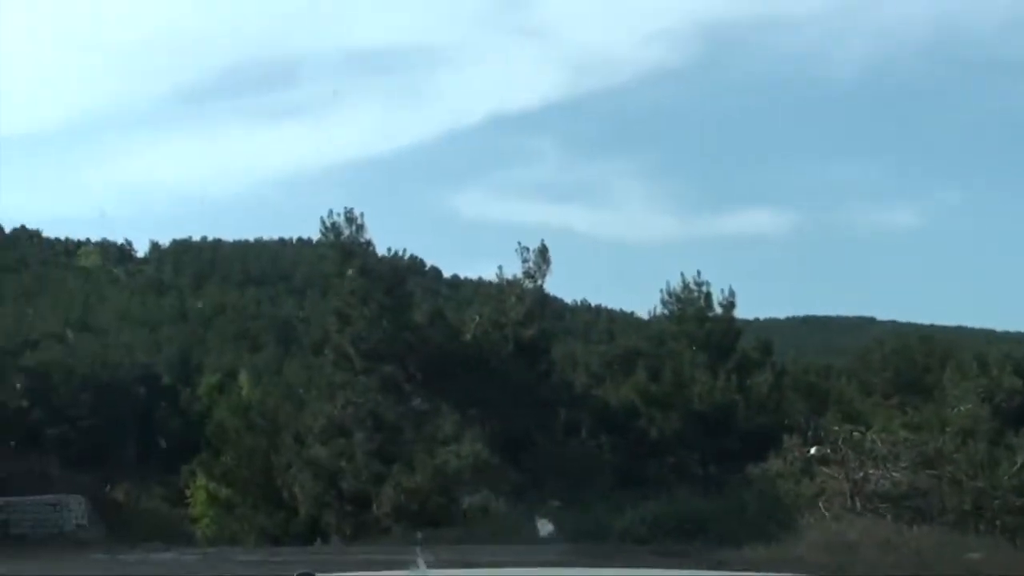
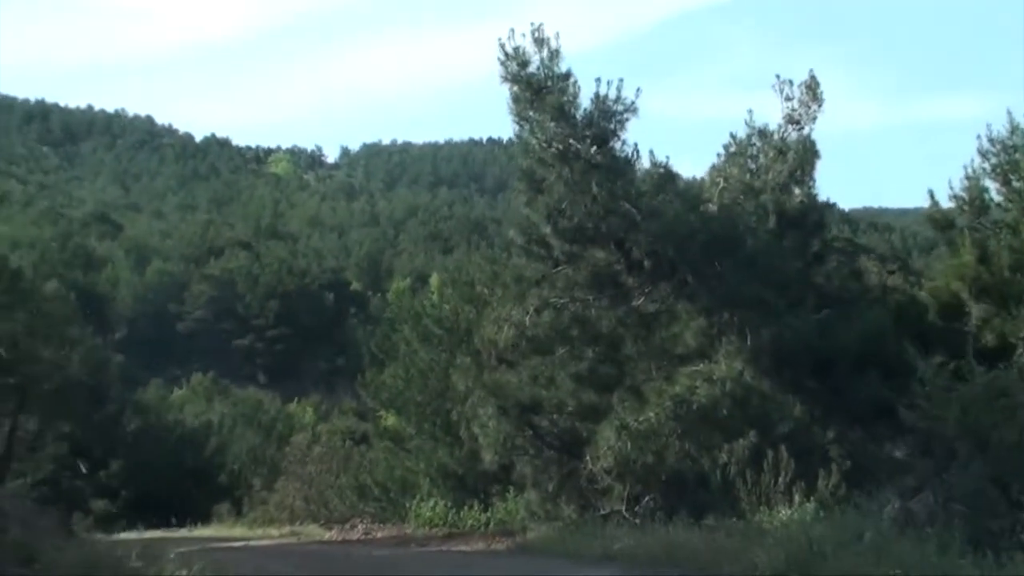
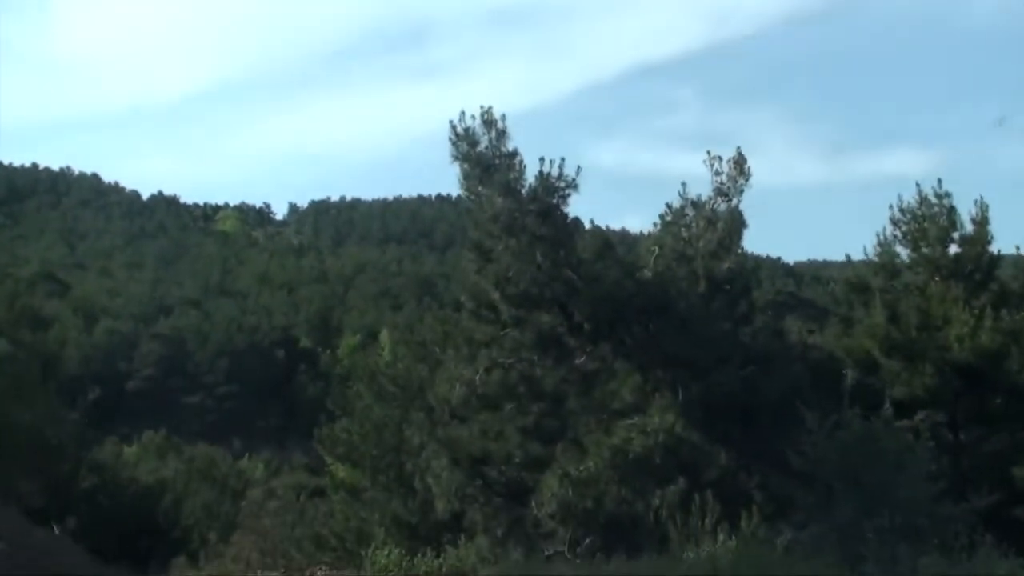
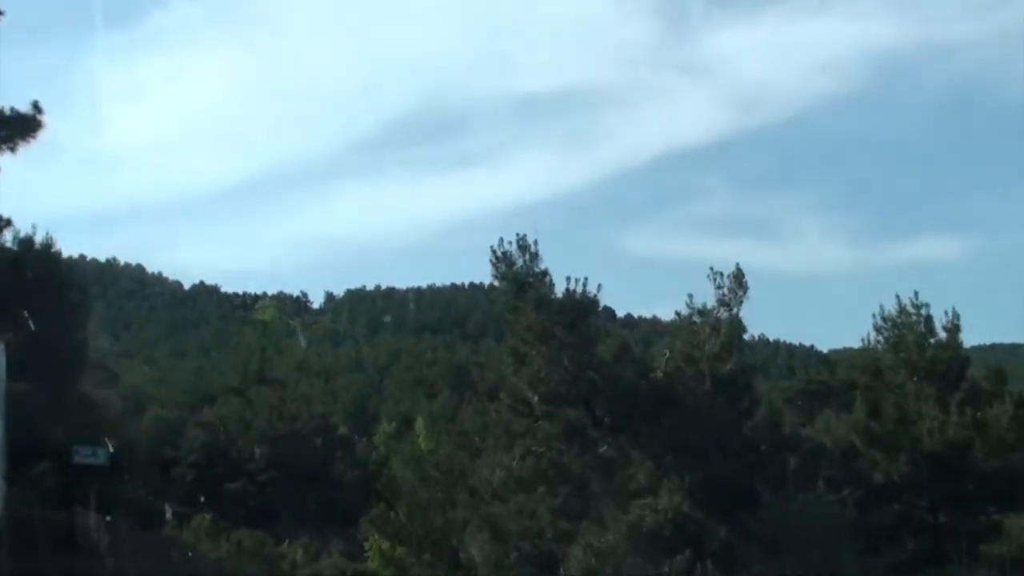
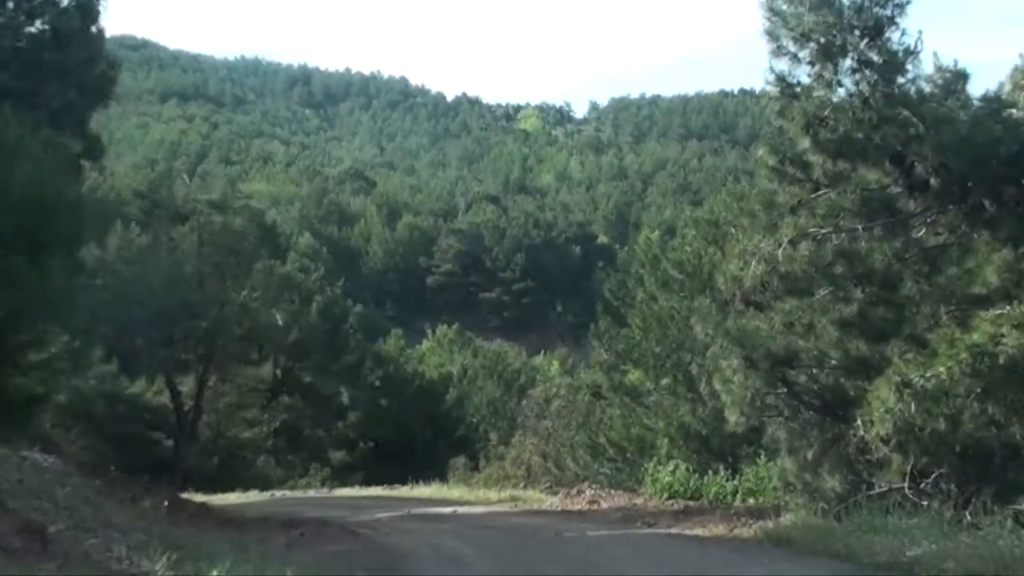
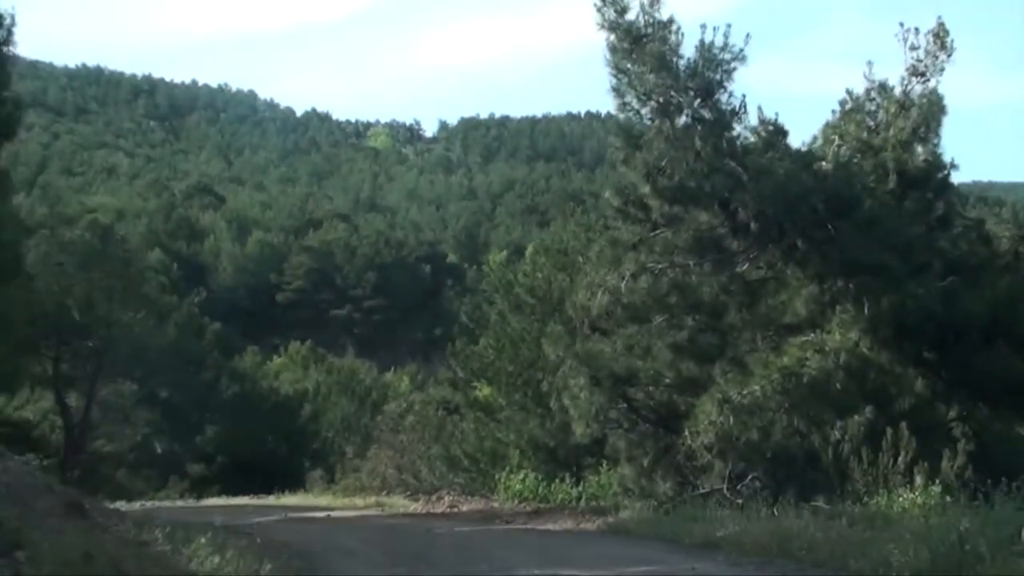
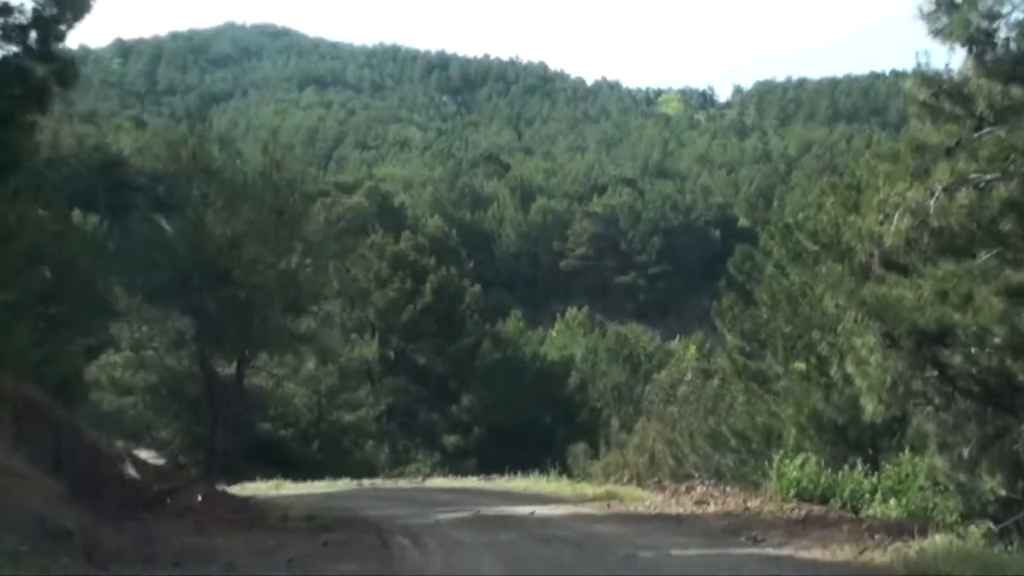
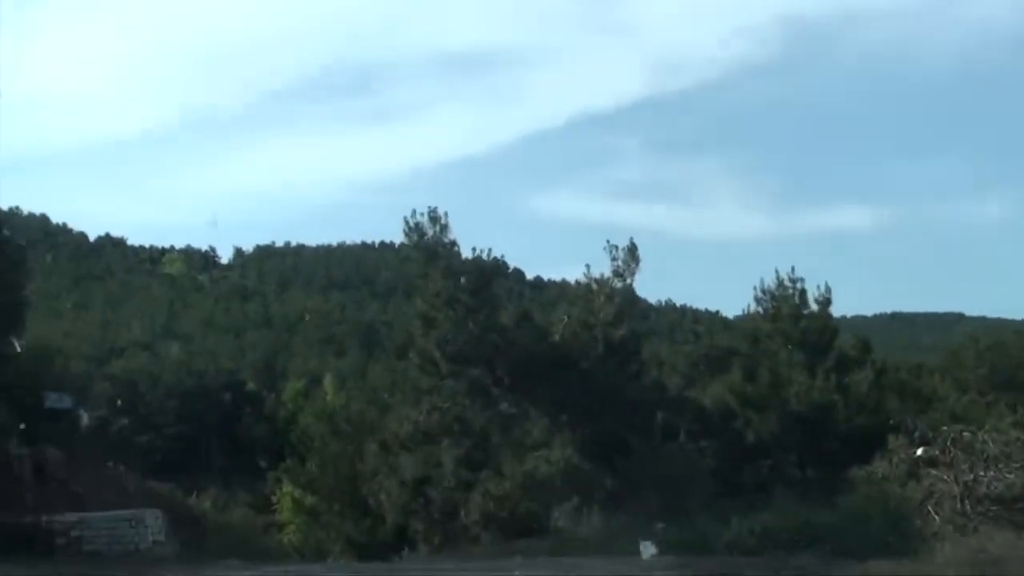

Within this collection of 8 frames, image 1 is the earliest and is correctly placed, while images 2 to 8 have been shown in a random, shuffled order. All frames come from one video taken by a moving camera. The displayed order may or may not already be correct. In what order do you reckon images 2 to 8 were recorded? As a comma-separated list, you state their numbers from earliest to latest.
8, 4, 3, 2, 6, 5, 7
